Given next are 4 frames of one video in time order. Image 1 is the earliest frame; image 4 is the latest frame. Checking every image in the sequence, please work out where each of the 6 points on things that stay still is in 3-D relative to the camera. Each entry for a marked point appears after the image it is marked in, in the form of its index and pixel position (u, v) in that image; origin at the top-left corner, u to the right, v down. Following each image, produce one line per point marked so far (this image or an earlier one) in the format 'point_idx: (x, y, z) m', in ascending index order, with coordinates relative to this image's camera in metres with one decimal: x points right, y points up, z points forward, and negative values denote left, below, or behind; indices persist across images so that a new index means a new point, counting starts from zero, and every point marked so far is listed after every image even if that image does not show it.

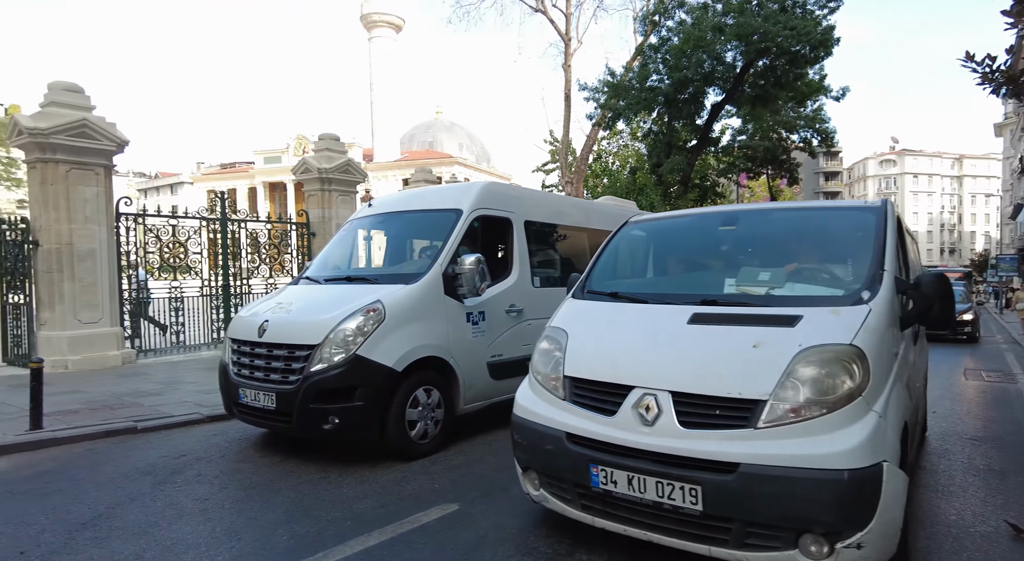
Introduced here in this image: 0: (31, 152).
0: (-6.8, +1.8, +8.7) m
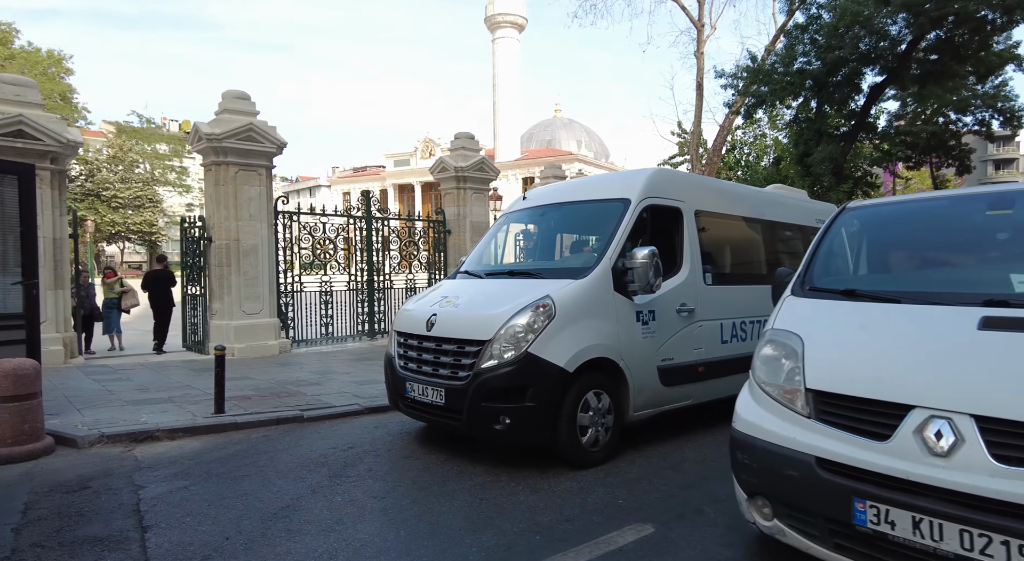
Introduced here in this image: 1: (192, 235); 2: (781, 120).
0: (-4.7, +1.9, +9.5) m
1: (-5.2, +0.7, +10.0) m
2: (+8.7, +5.2, +20.2) m
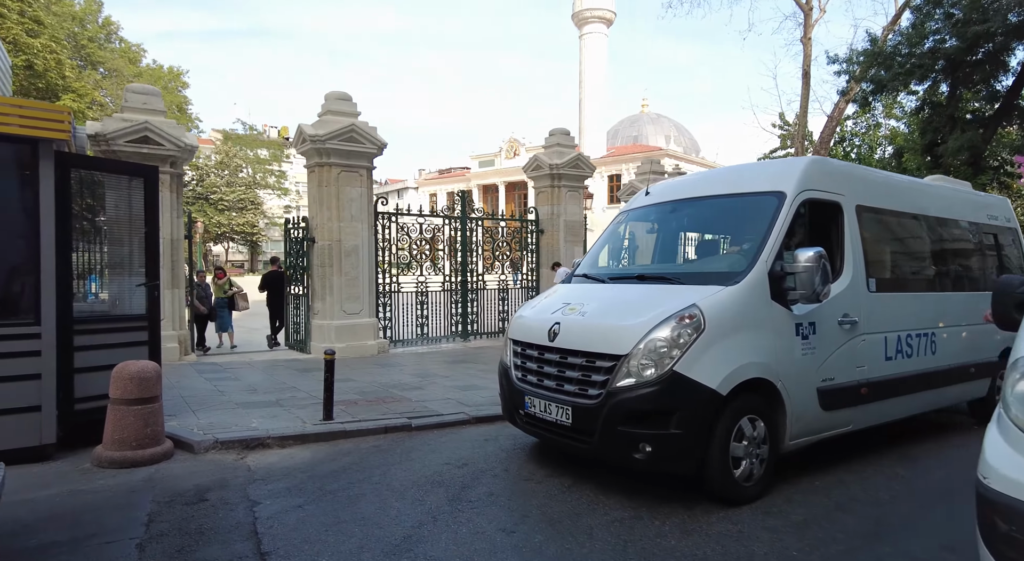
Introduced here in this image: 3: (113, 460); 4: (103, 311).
0: (-3.1, +1.9, +9.6) m
1: (-3.6, +0.7, +10.2) m
2: (+11.6, +5.2, +18.5) m
3: (-2.5, -1.1, +3.8) m
4: (-2.9, -0.2, +4.4) m
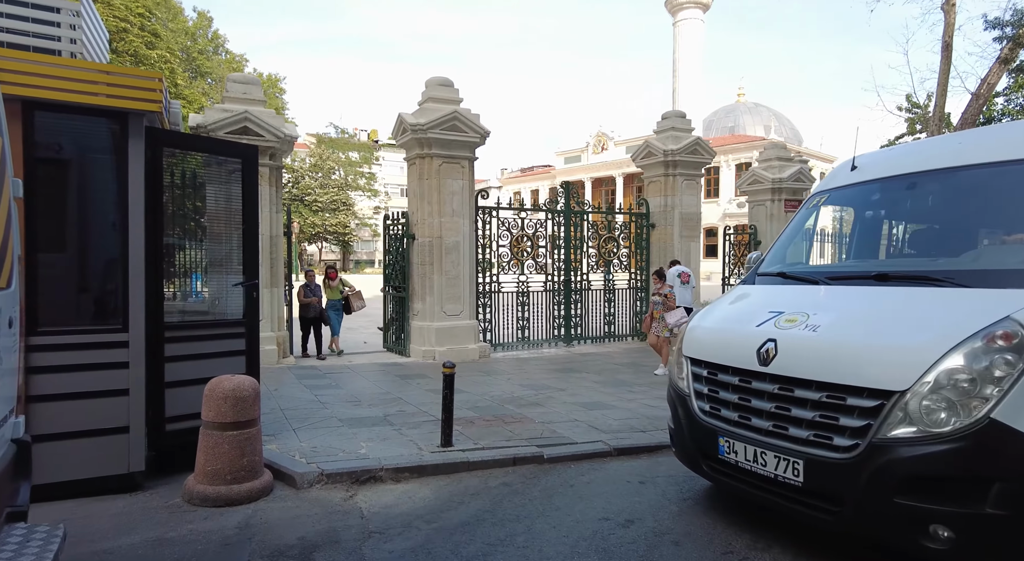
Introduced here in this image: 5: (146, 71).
0: (-1.5, +1.9, +9.0) m
1: (-1.9, +0.8, +9.6) m
2: (+14.3, +5.1, +15.9) m
3: (-1.6, -1.1, +3.1) m
4: (-1.9, -0.2, +3.8) m
5: (-2.0, +1.1, +3.3) m
